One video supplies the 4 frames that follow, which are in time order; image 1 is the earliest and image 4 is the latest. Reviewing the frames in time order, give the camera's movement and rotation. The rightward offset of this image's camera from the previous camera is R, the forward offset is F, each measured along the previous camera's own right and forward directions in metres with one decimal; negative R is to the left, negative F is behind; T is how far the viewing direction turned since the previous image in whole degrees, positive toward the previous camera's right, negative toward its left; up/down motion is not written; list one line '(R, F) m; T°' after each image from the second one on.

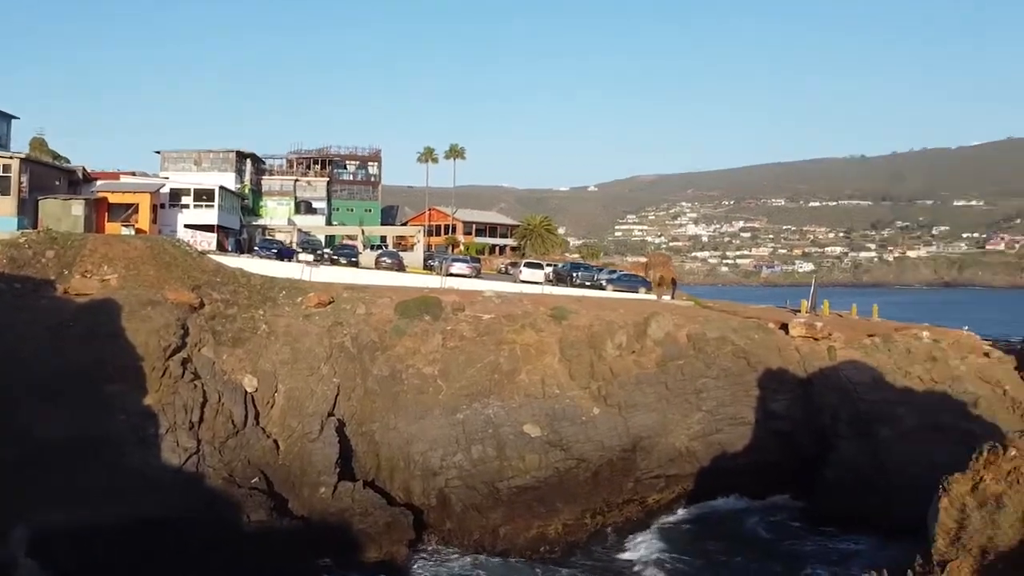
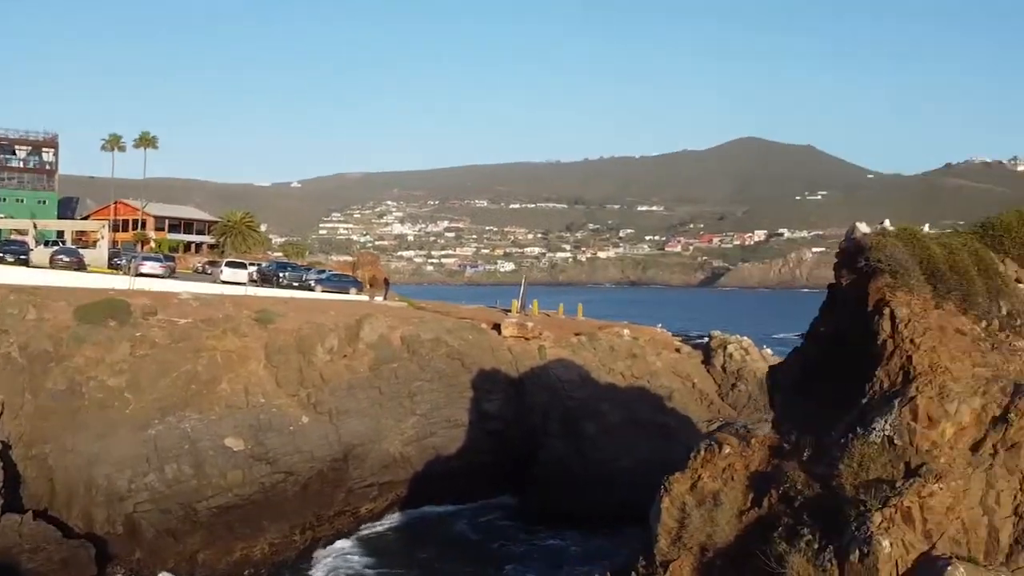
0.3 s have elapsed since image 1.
(0.0, +1.3) m; +18°
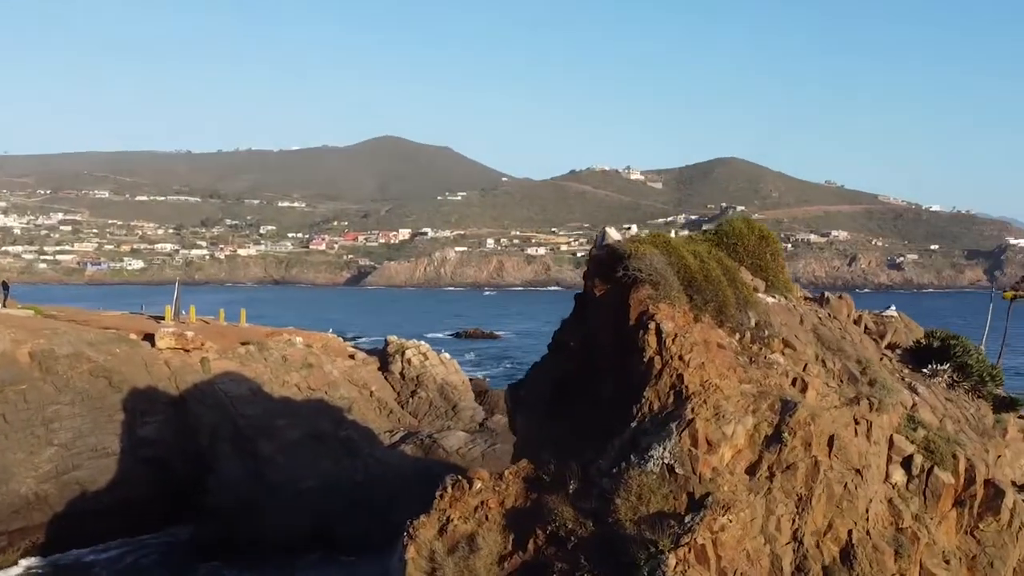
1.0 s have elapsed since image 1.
(-0.9, +2.3) m; +22°
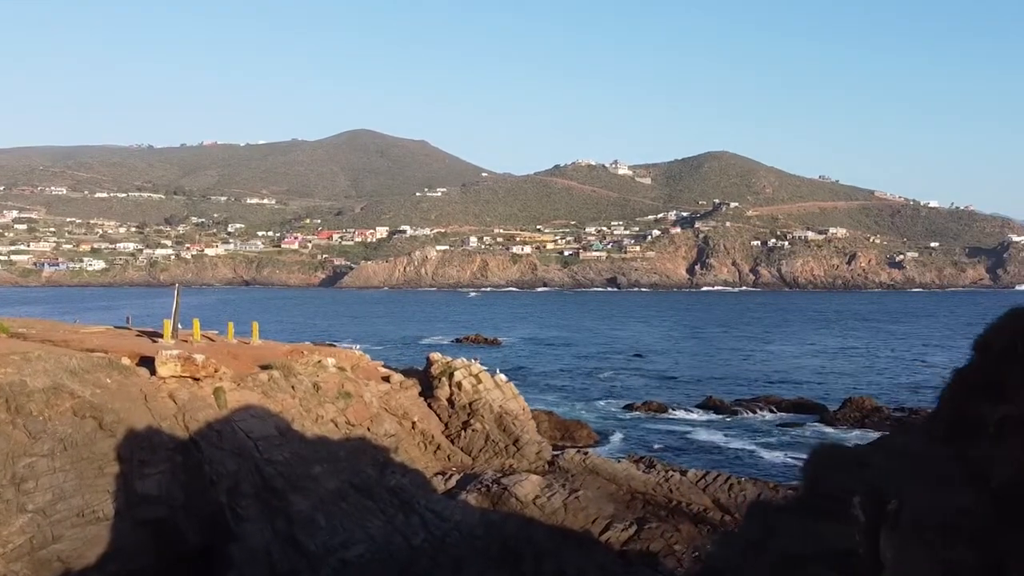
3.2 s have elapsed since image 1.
(-3.1, +5.5) m; +2°
